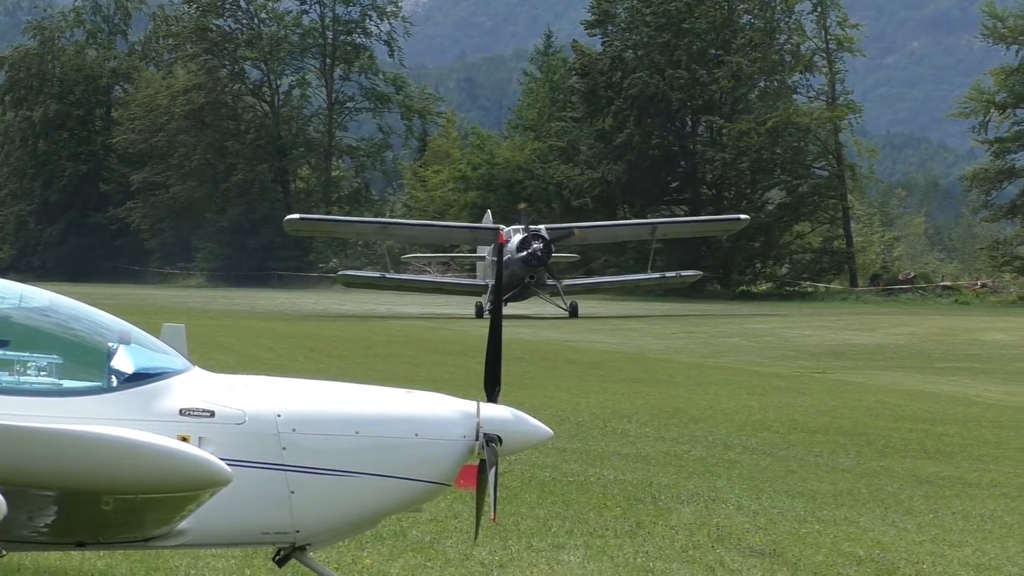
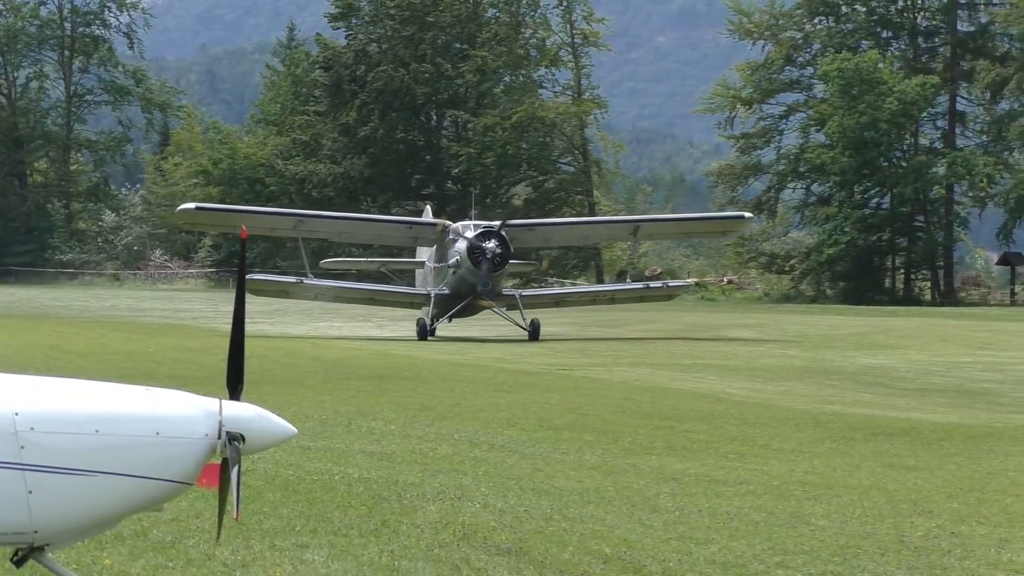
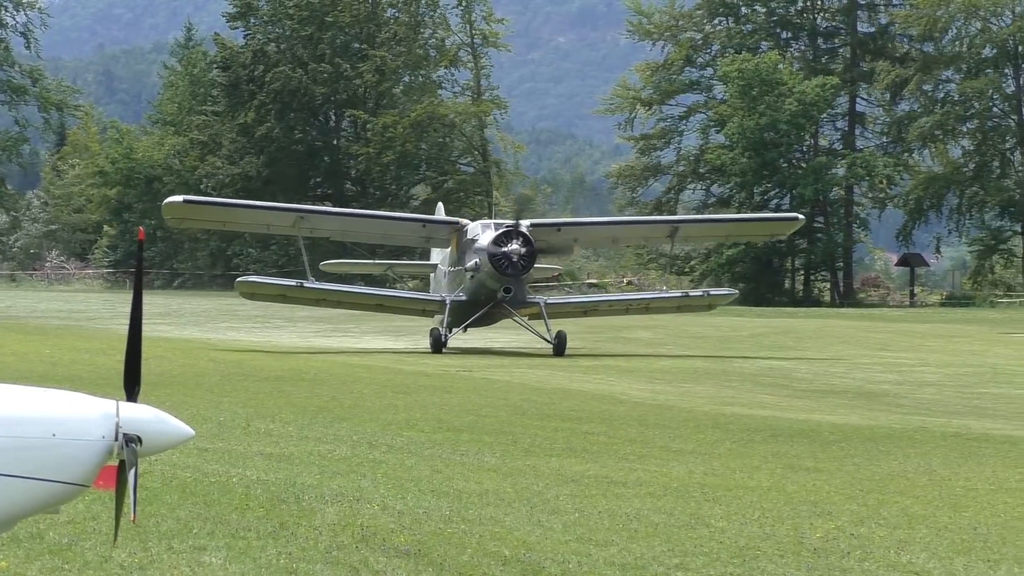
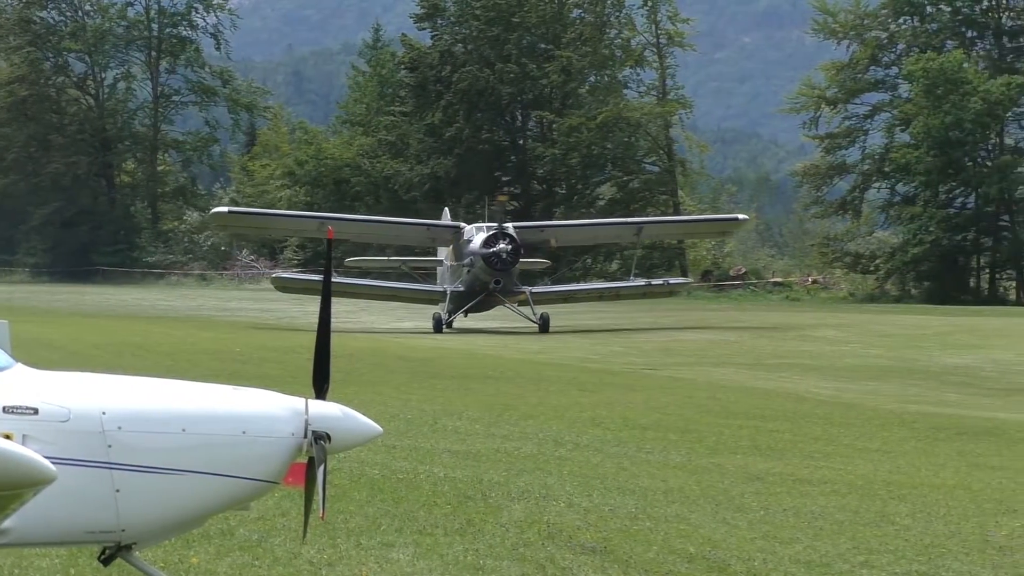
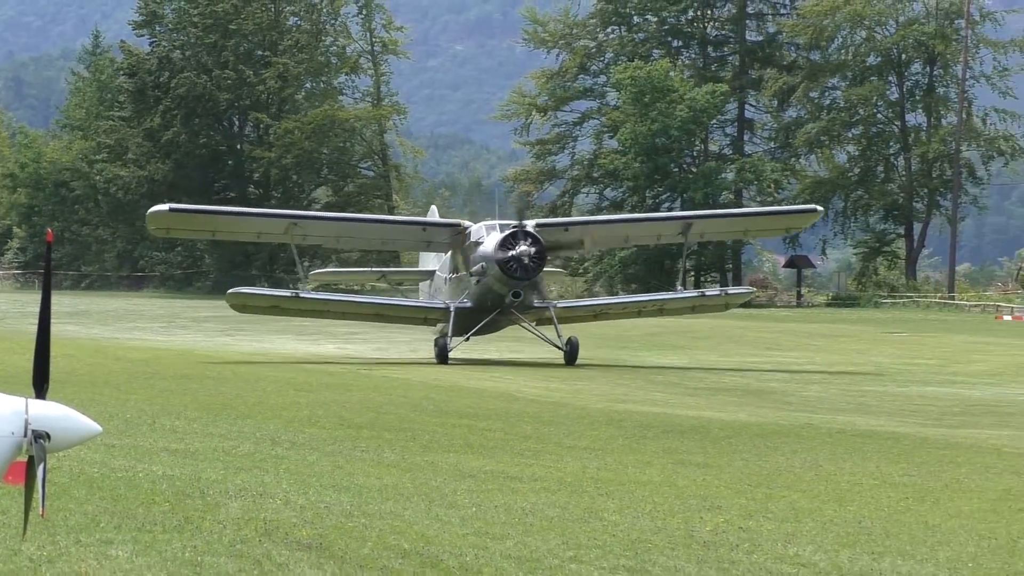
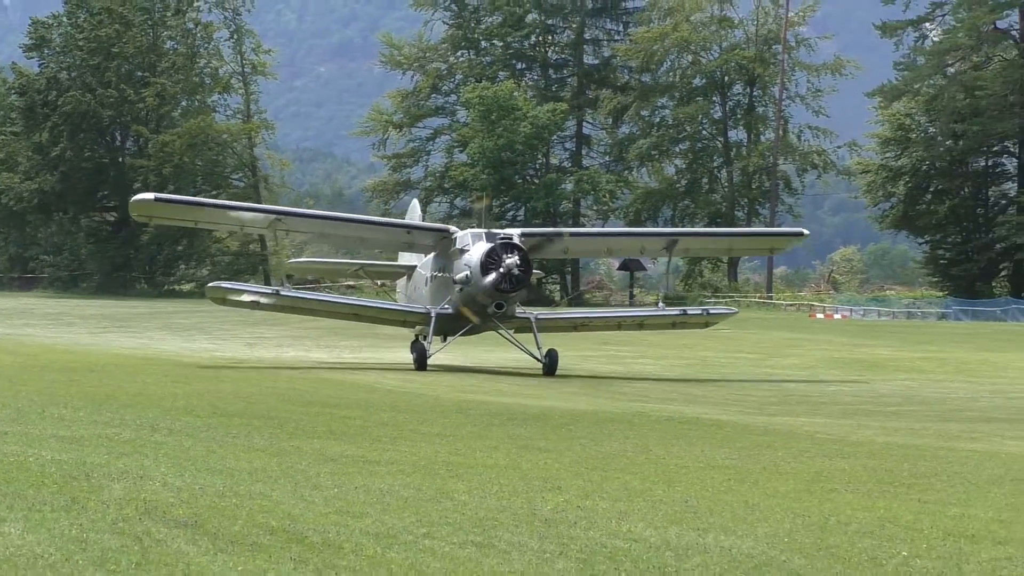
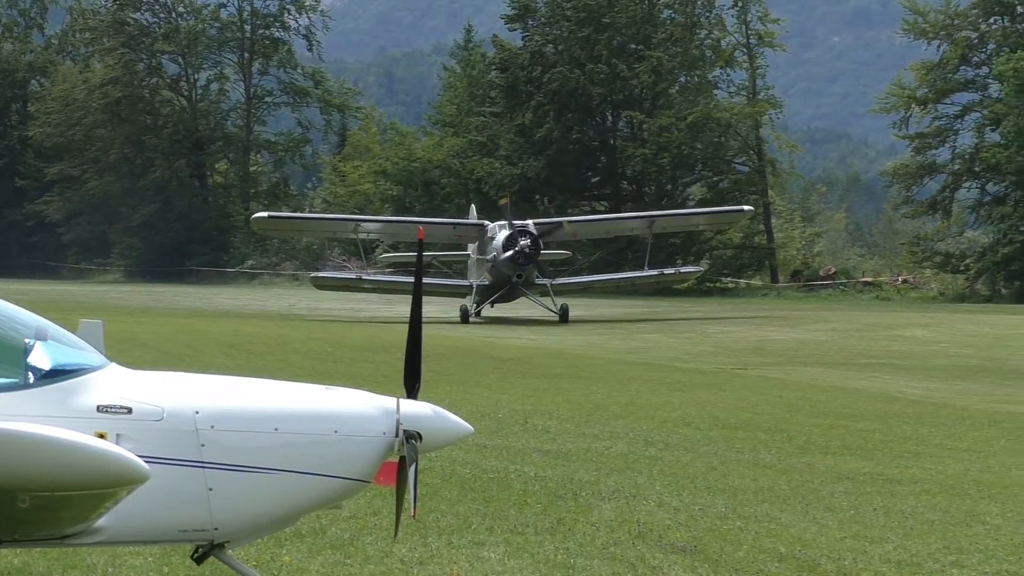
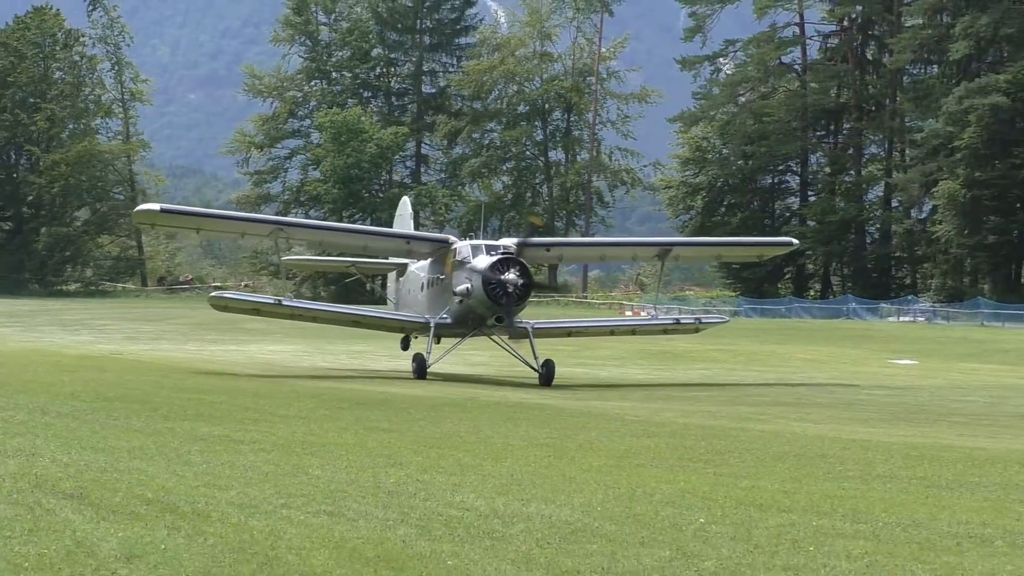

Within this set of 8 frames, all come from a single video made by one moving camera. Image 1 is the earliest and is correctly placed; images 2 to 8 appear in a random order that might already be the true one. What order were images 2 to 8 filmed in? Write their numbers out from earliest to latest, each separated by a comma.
7, 4, 2, 3, 5, 6, 8
